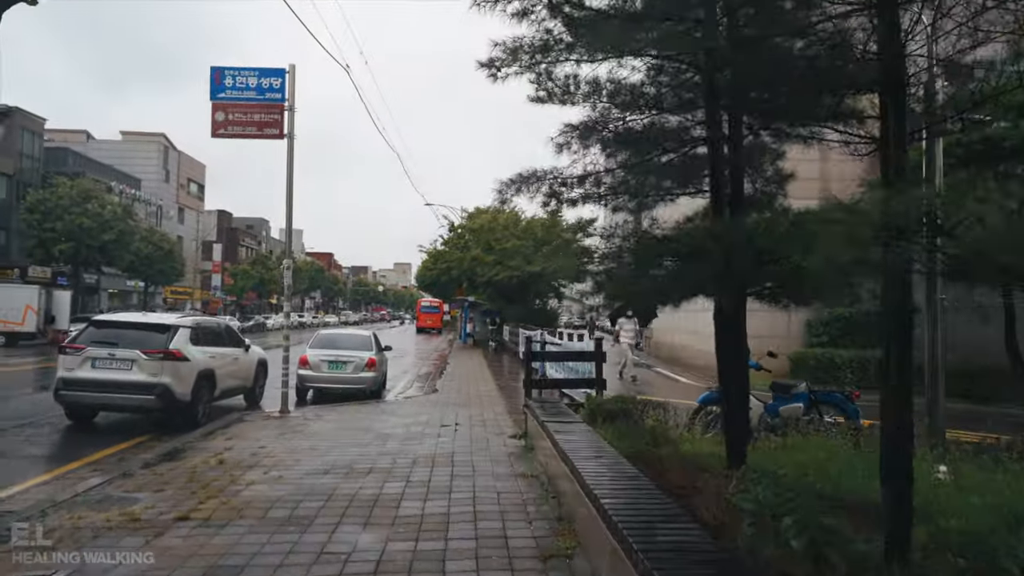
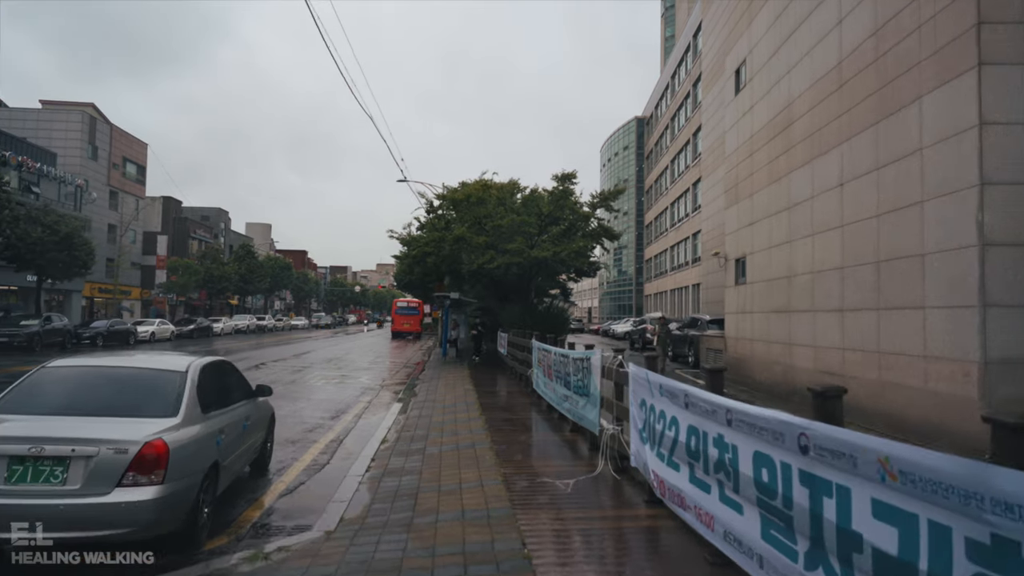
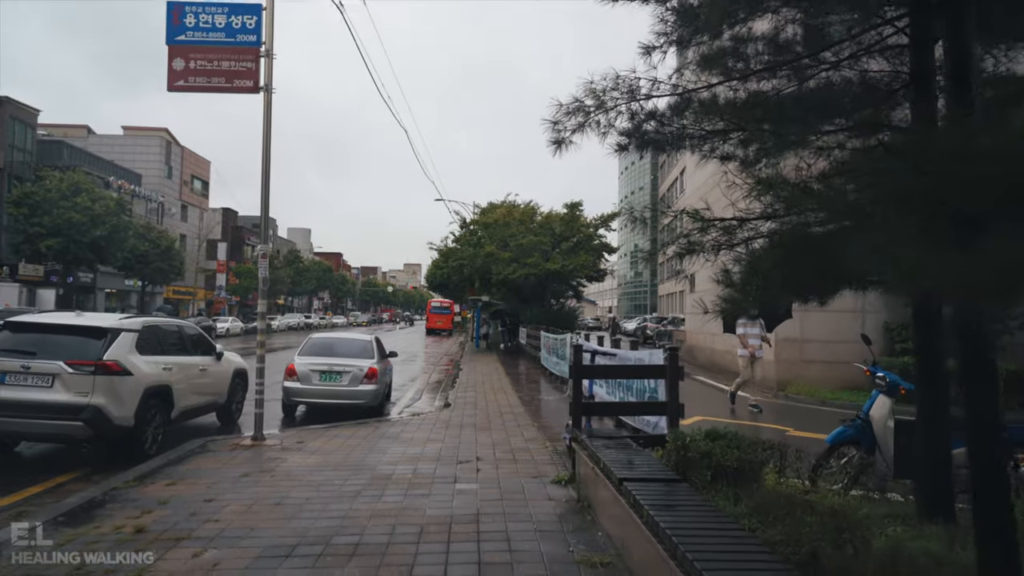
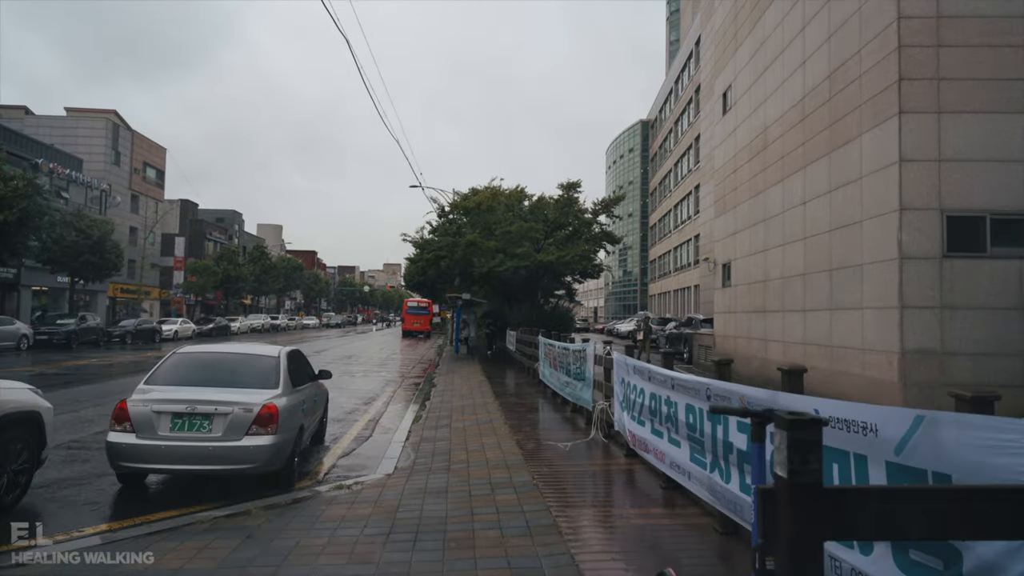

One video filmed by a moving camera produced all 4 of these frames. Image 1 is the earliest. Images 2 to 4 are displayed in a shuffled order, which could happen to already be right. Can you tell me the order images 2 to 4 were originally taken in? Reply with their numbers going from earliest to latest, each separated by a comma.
3, 4, 2
